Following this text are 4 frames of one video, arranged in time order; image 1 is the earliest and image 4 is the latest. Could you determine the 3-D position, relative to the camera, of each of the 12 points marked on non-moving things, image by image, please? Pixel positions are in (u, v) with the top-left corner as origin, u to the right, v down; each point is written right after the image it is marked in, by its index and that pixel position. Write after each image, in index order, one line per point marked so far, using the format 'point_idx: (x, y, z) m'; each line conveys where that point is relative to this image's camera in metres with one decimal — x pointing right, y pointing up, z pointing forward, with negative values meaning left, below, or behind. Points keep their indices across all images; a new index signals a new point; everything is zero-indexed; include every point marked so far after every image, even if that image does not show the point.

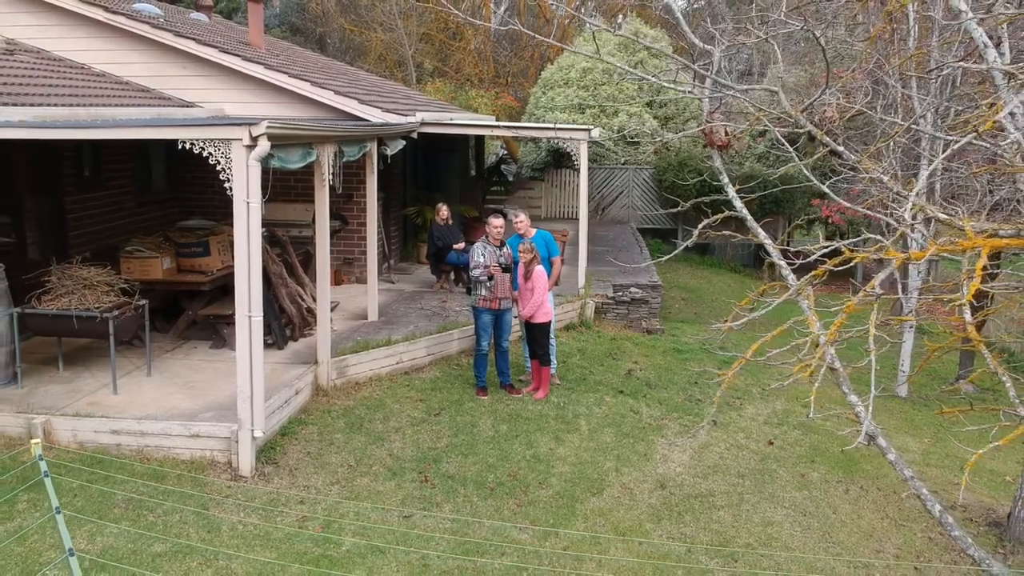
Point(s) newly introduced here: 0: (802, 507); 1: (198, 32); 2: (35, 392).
0: (+1.4, -1.0, +6.0) m
1: (-3.0, +2.4, +11.8) m
2: (-2.5, -0.5, +6.4) m
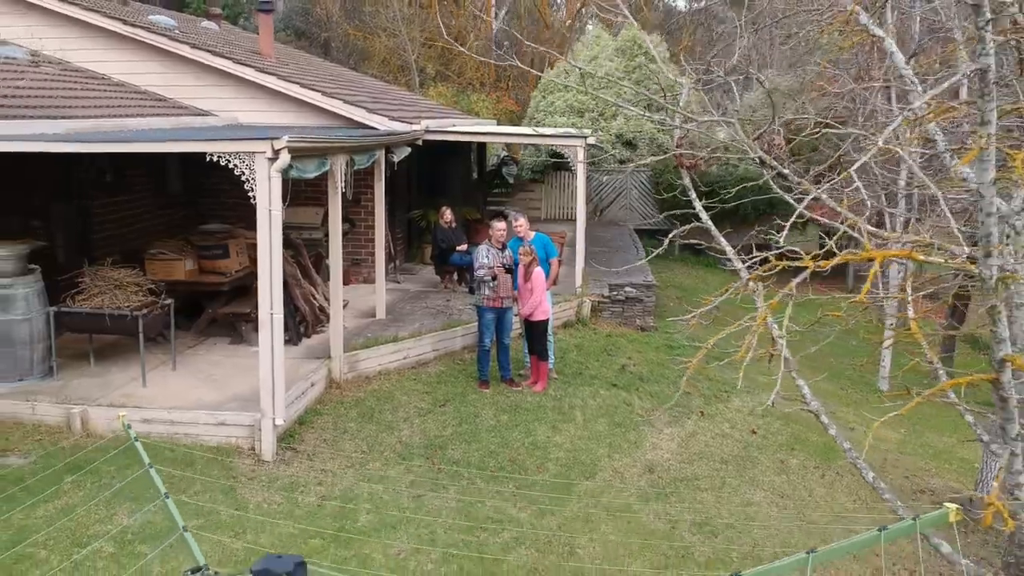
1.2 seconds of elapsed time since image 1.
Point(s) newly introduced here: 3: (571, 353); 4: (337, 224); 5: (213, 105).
0: (+1.4, -1.0, +6.5) m
1: (-3.0, +2.4, +12.3) m
2: (-2.5, -0.5, +6.9) m
3: (+0.4, -0.5, +9.1) m
4: (-1.1, +0.4, +7.8) m
5: (-2.6, +1.6, +10.8) m
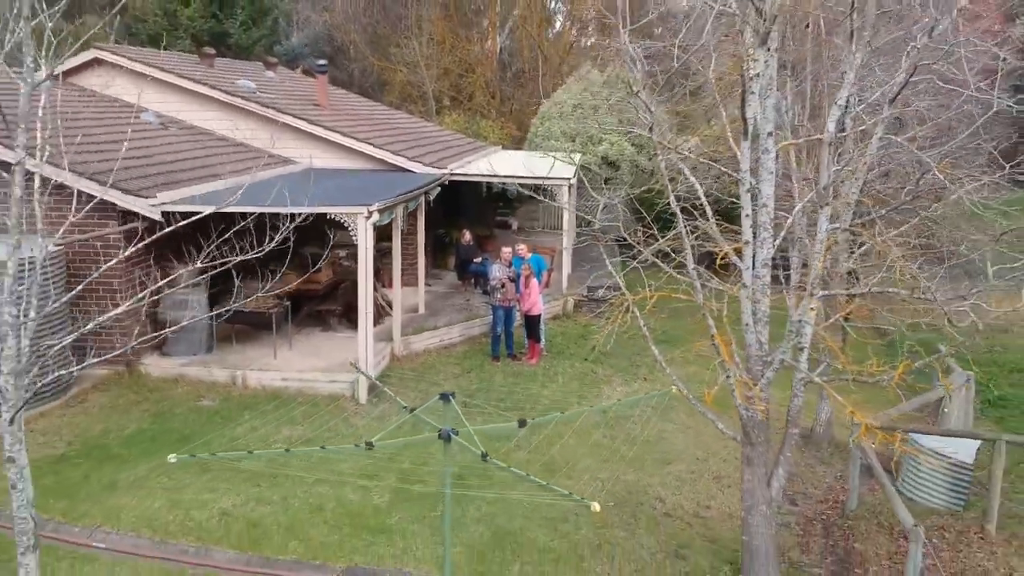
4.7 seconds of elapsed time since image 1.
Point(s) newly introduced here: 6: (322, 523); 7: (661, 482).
0: (+1.4, -1.1, +10.1) m
1: (-3.0, +2.4, +15.9) m
2: (-2.5, -0.6, +10.6) m
3: (+0.5, -0.5, +12.7) m
4: (-1.1, +0.4, +11.4) m
5: (-2.6, +1.6, +14.4) m
6: (-1.1, -1.4, +7.3) m
7: (+1.0, -1.3, +8.5) m
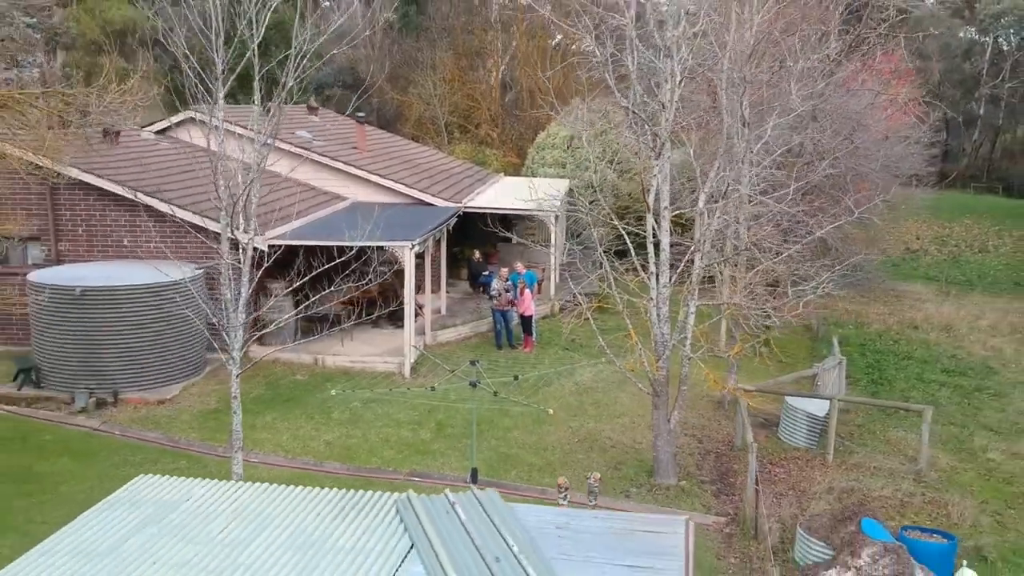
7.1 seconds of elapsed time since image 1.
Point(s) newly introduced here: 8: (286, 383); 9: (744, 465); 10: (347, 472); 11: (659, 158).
0: (+1.4, -1.2, +14.3) m
1: (-3.0, +2.3, +20.1) m
2: (-2.5, -0.7, +14.8) m
3: (+0.5, -0.6, +17.0) m
4: (-1.1, +0.3, +15.7) m
5: (-2.6, +1.5, +18.6) m
6: (-1.1, -1.5, +11.5) m
7: (+1.0, -1.4, +12.8) m
8: (-2.5, -1.1, +13.6) m
9: (+2.3, -1.7, +12.0) m
10: (-1.5, -1.6, +10.8) m
11: (+1.3, +1.1, +10.4) m
